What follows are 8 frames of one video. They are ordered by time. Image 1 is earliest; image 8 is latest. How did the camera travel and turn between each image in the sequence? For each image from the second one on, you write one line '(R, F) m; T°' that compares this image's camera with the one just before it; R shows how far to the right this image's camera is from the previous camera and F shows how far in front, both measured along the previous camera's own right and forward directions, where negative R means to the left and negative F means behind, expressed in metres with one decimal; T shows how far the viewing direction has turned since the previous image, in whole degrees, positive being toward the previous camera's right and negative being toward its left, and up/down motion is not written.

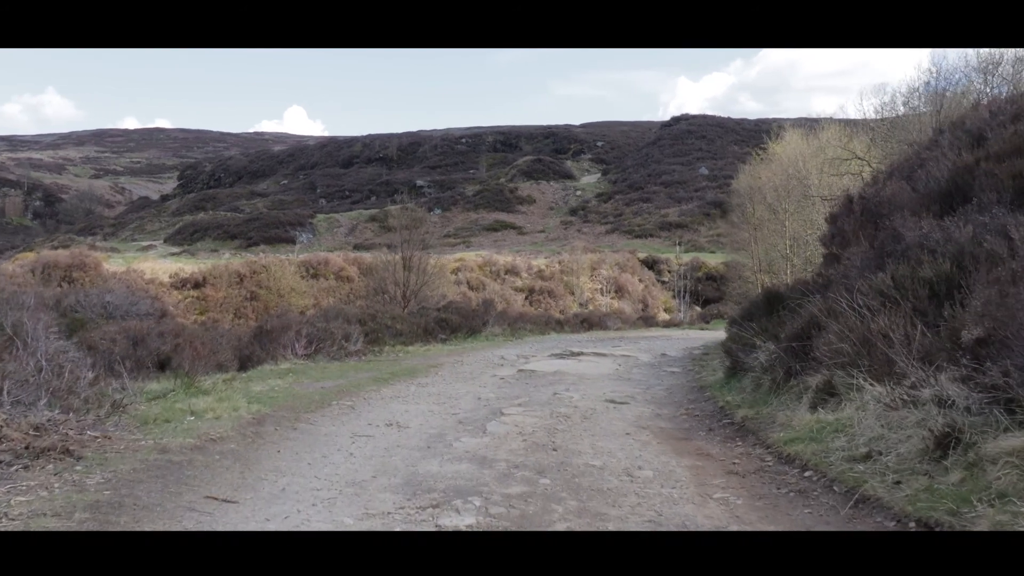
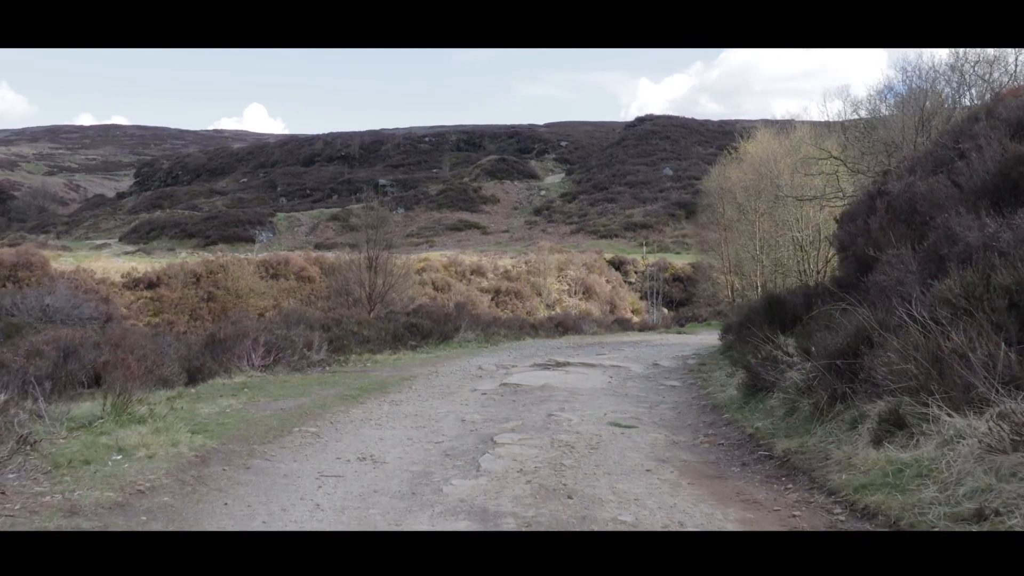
(-0.2, +1.1) m; +2°
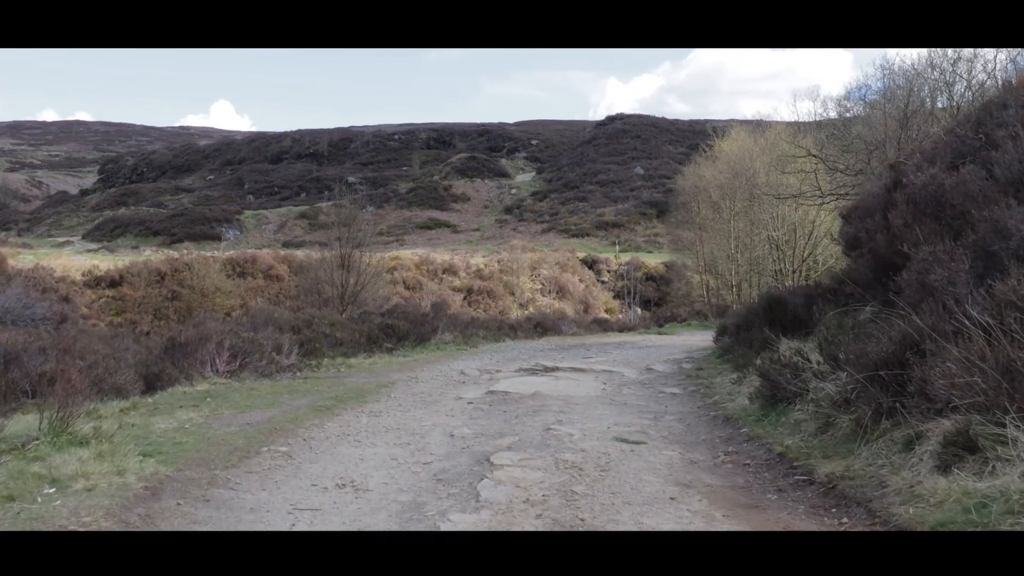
(-0.2, +0.8) m; +2°
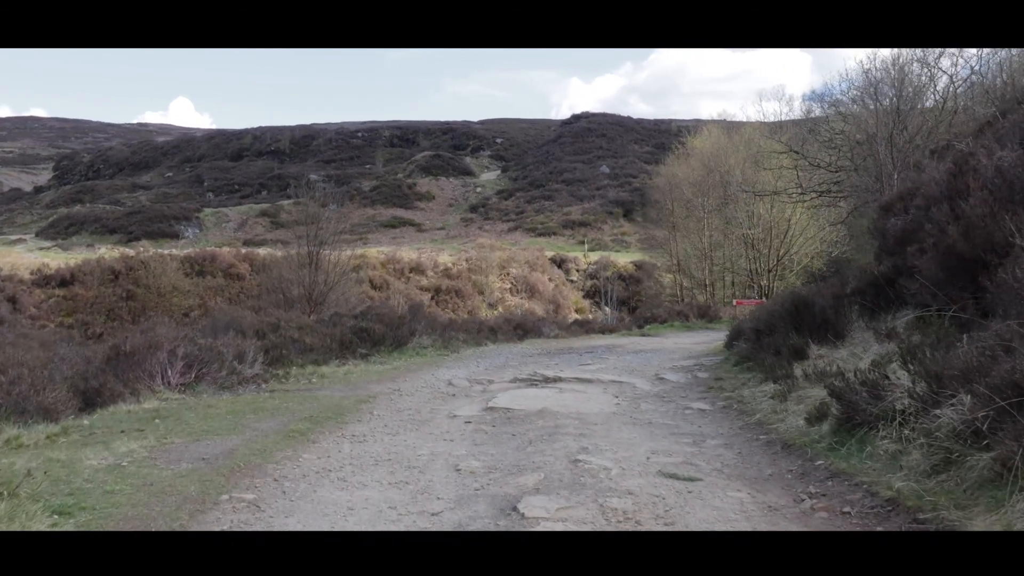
(-0.3, +1.3) m; +2°
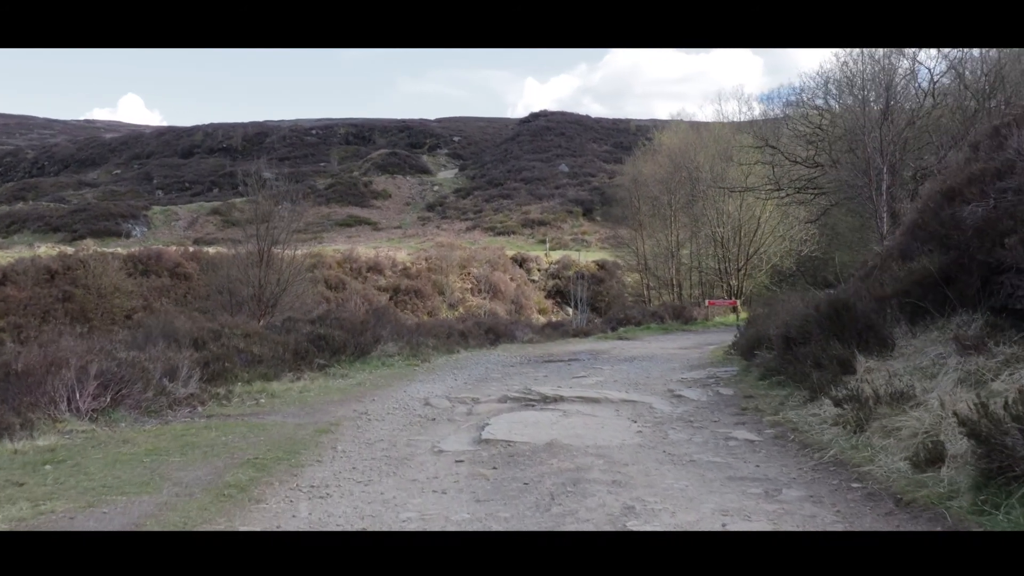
(-0.3, +1.7) m; +3°
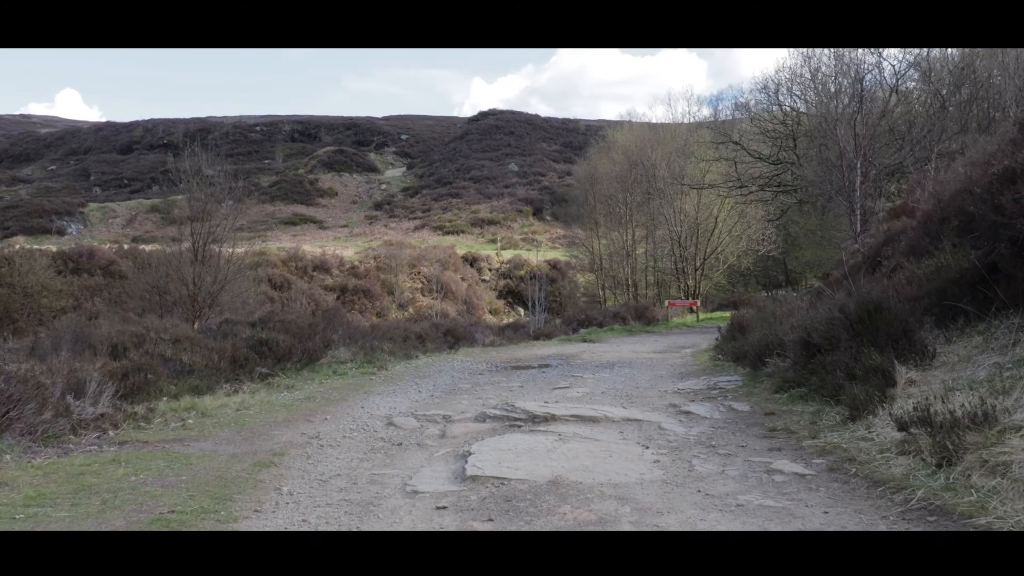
(-0.2, +1.3) m; +3°
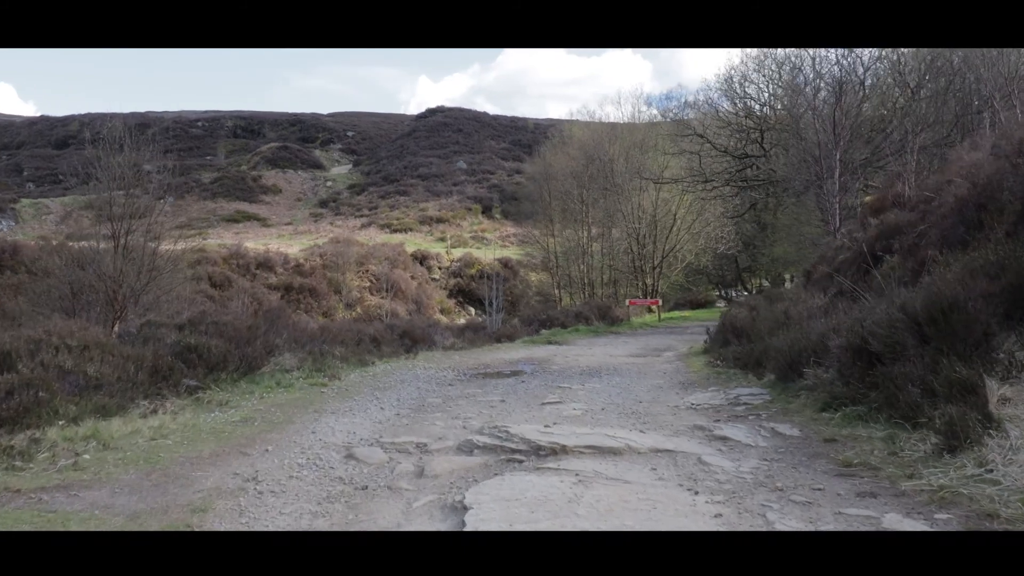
(-0.3, +1.5) m; +3°
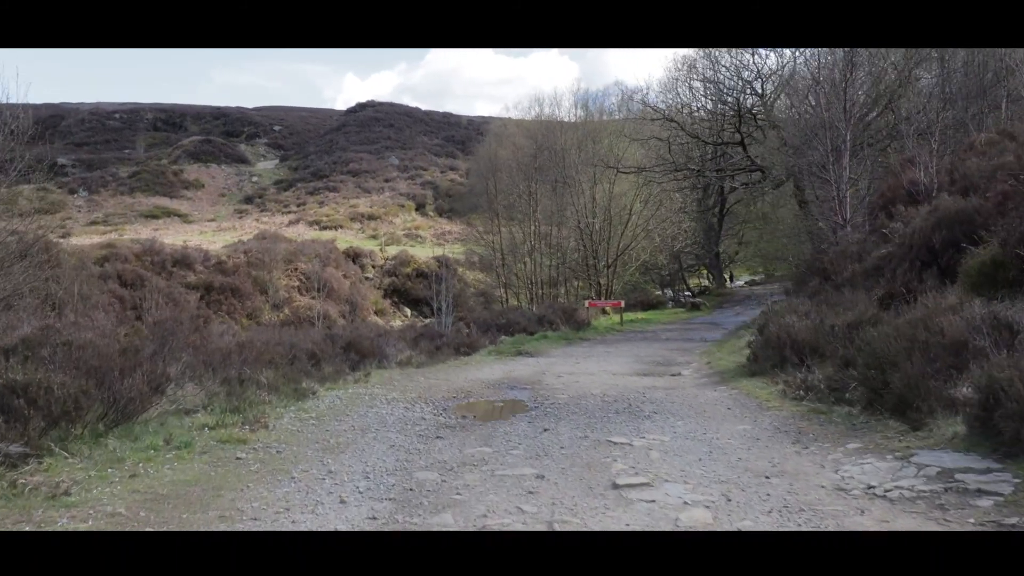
(-0.6, +3.3) m; +4°
